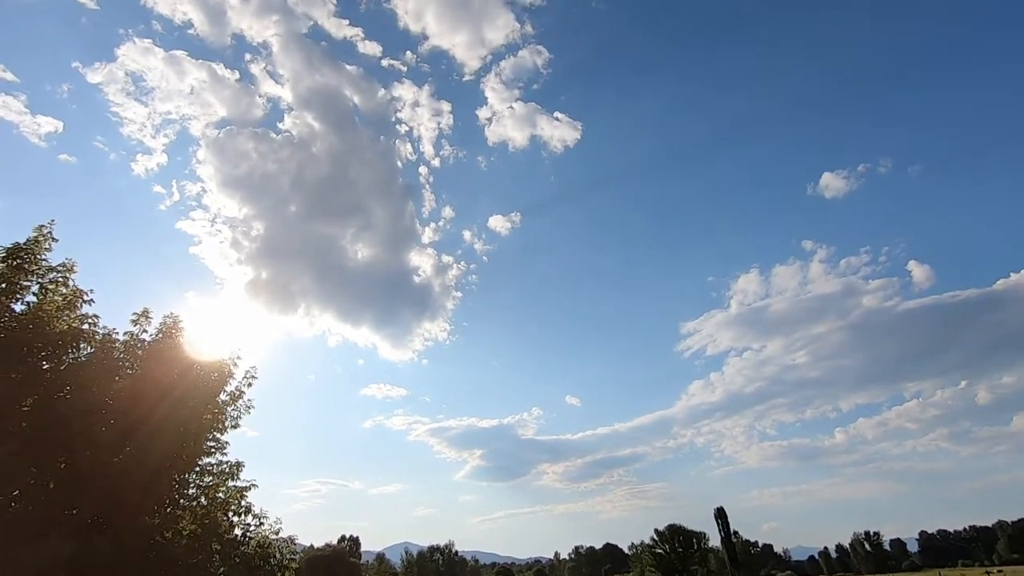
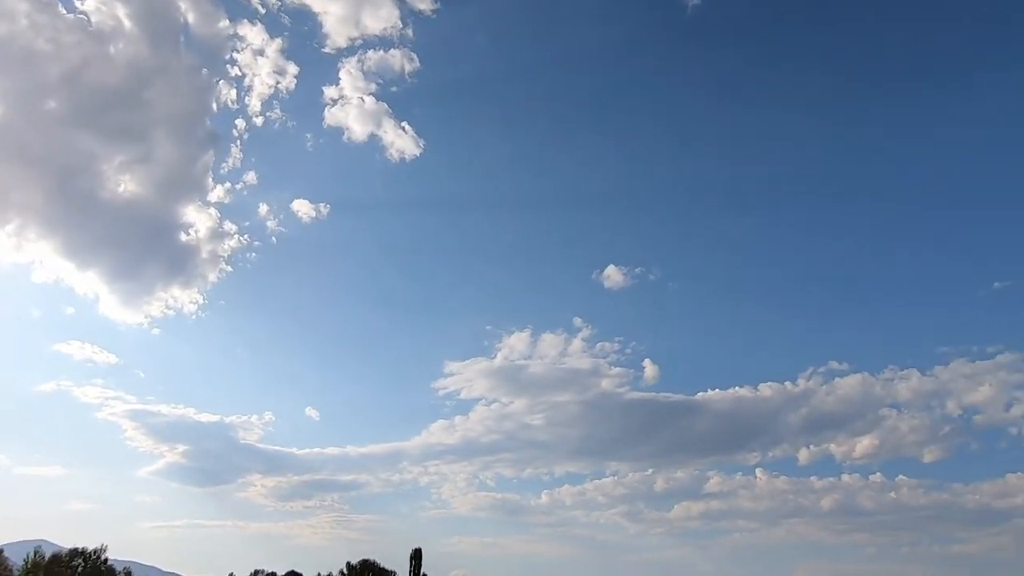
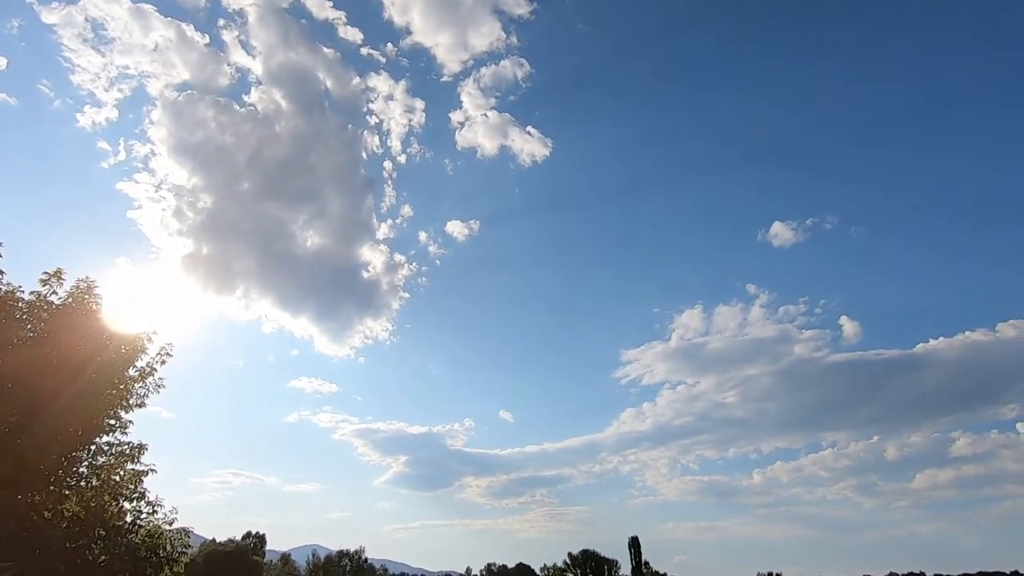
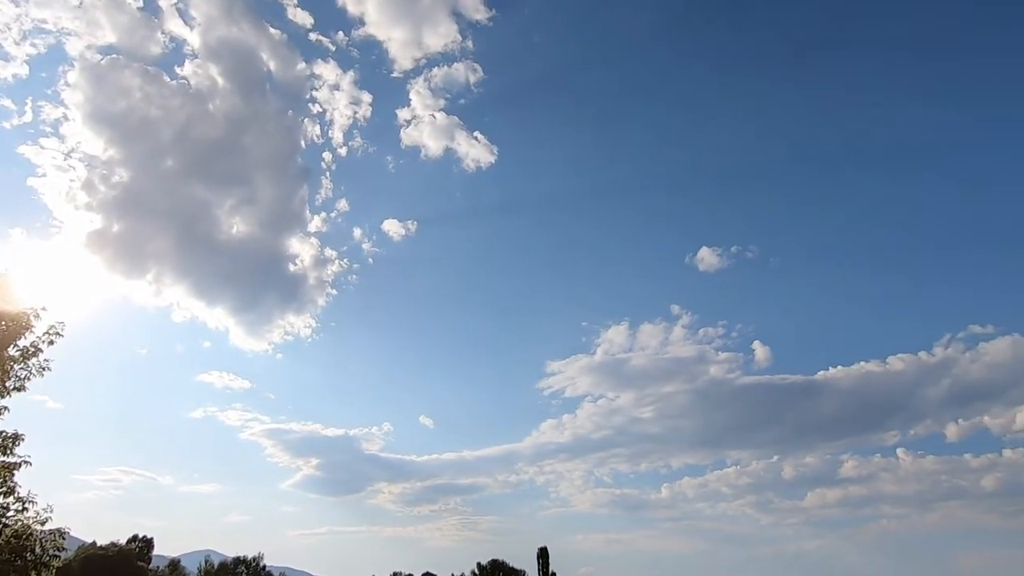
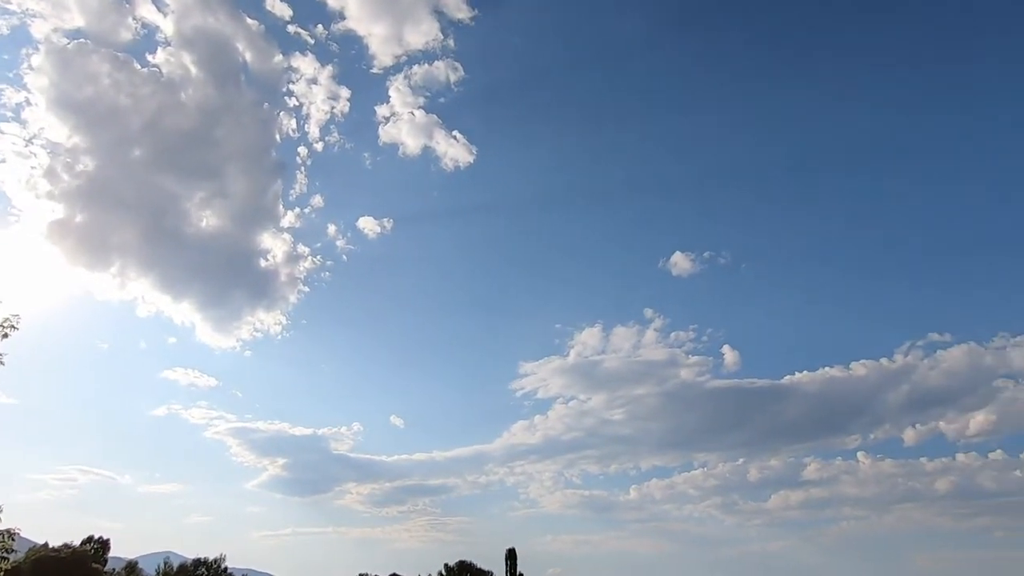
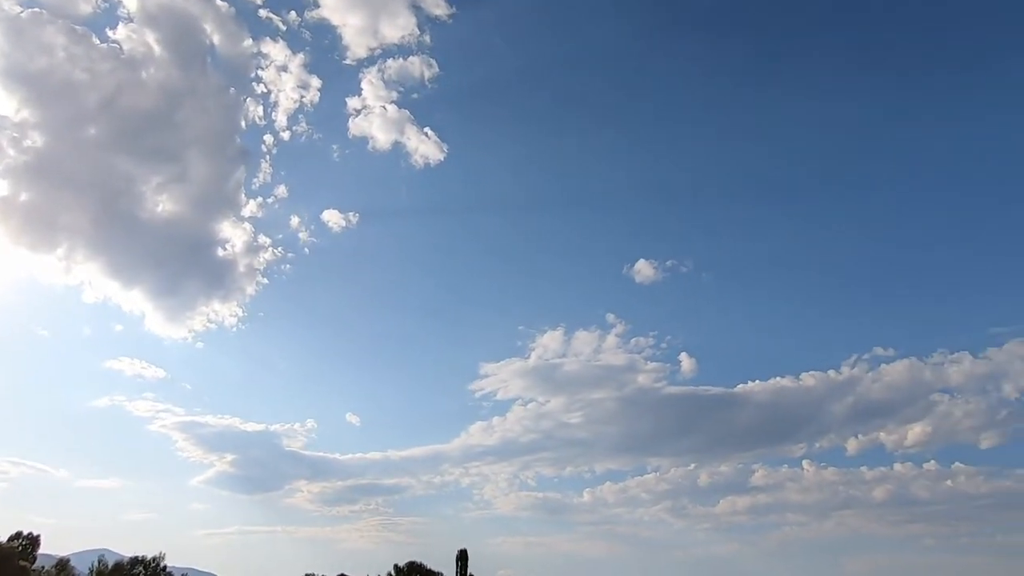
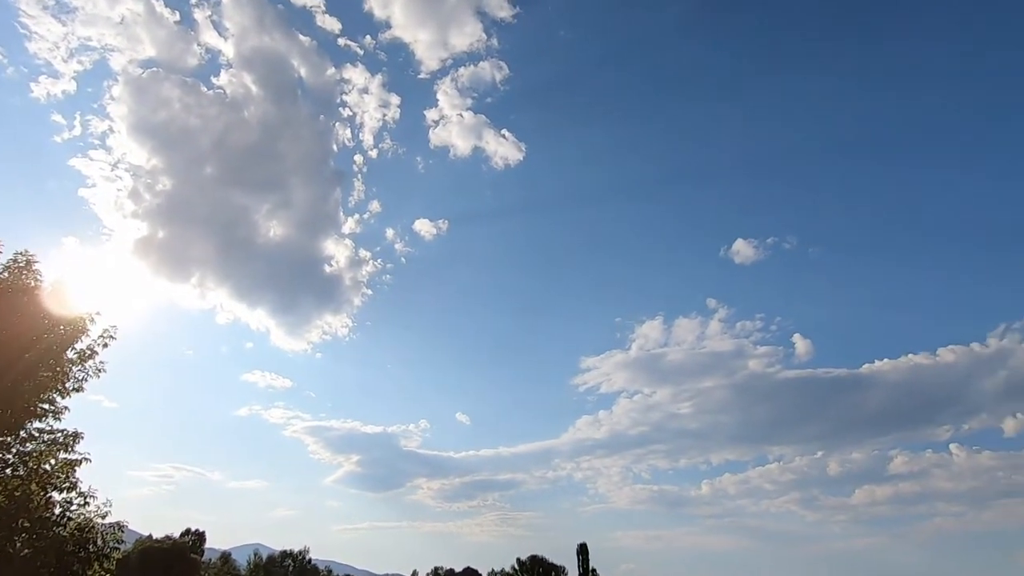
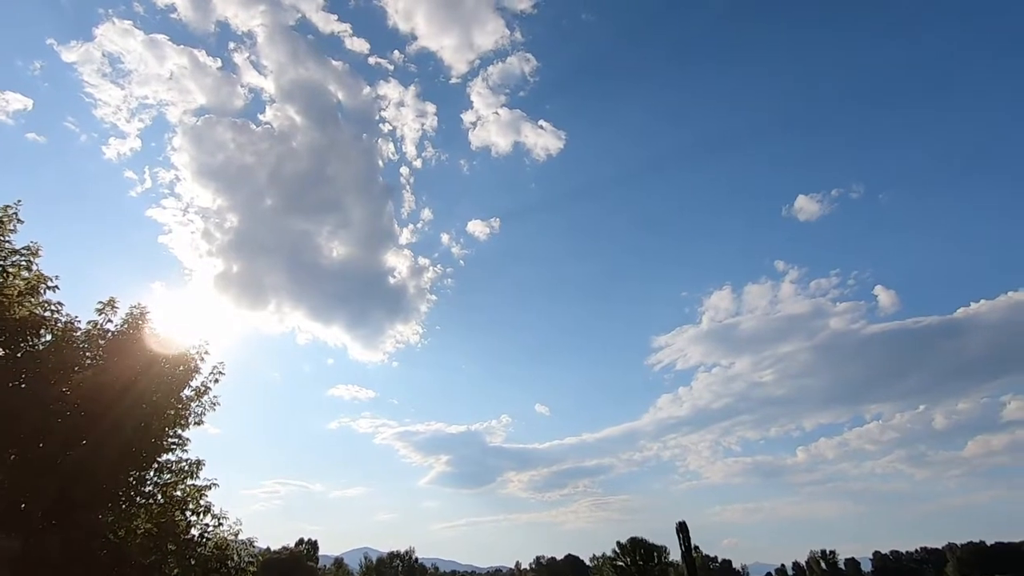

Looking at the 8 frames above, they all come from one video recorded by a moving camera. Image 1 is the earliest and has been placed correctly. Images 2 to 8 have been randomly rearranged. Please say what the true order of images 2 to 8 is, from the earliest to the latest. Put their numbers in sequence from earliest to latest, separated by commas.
8, 3, 7, 4, 5, 6, 2
